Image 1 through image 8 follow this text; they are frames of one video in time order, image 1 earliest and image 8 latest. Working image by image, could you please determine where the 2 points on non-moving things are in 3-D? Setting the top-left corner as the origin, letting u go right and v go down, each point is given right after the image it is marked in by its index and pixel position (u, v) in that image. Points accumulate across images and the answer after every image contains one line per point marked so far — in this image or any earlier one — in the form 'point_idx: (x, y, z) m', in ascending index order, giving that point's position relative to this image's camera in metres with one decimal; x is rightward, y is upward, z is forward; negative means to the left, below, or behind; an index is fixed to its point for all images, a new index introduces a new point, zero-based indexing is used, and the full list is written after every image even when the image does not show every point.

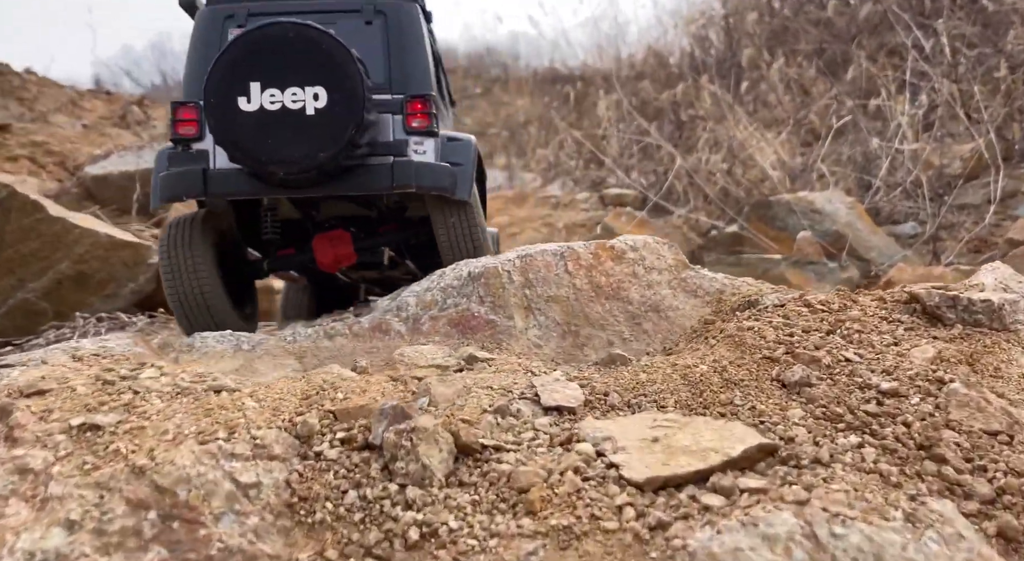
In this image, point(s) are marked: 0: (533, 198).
0: (+0.2, +1.2, +15.7) m
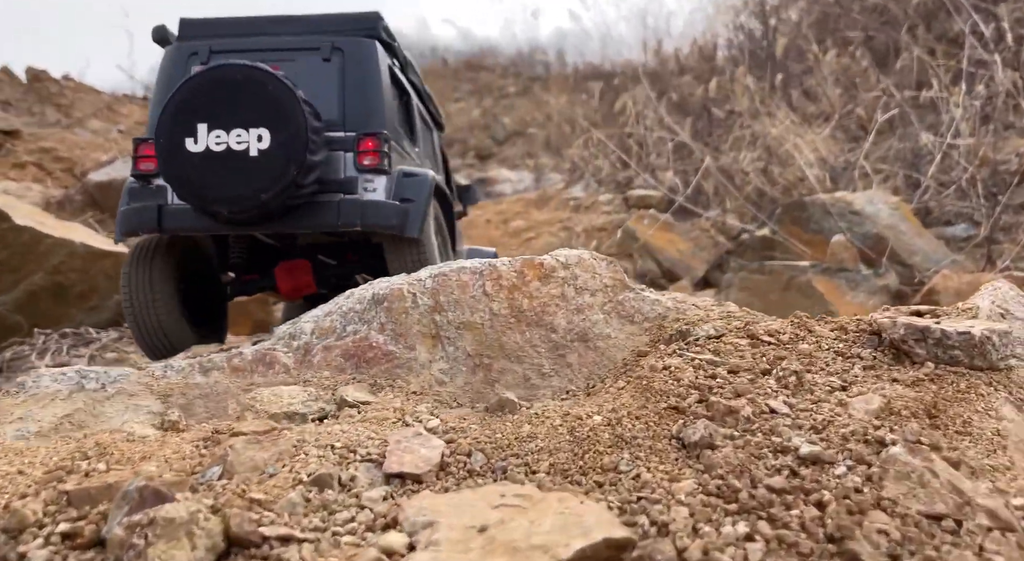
0: (+0.6, +1.2, +15.0) m
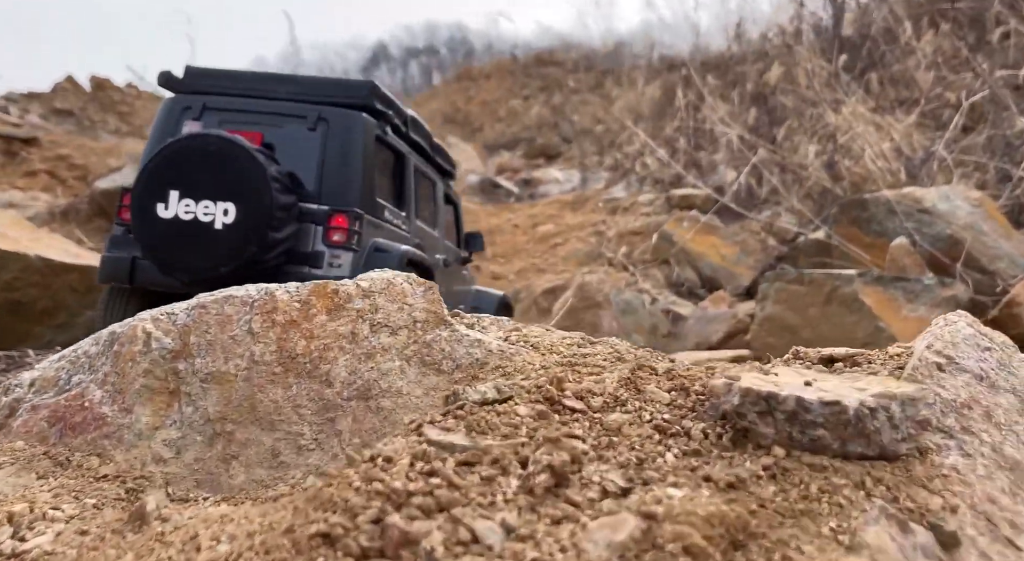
0: (+1.0, +1.1, +13.9) m
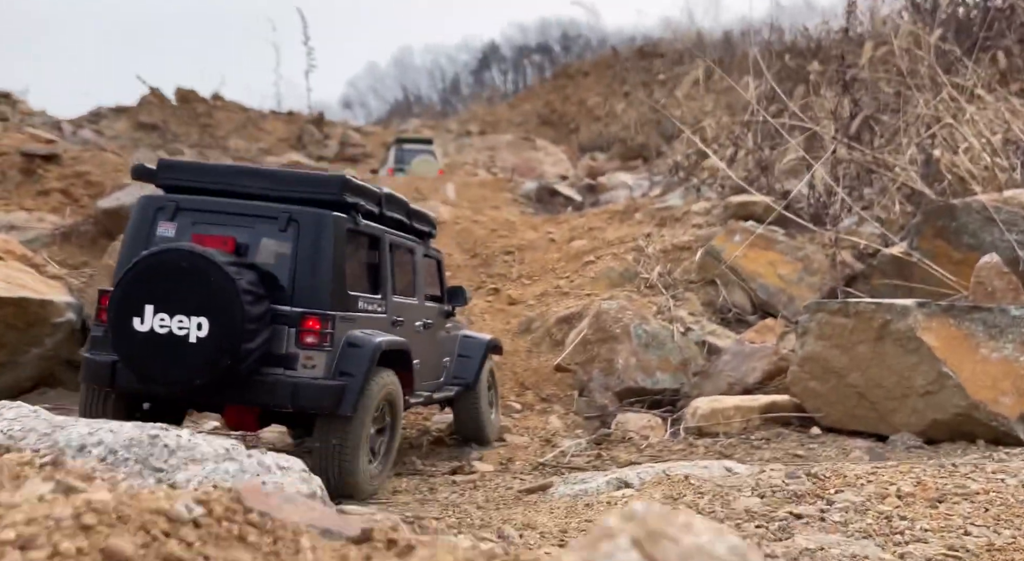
0: (+1.5, +0.8, +12.2) m
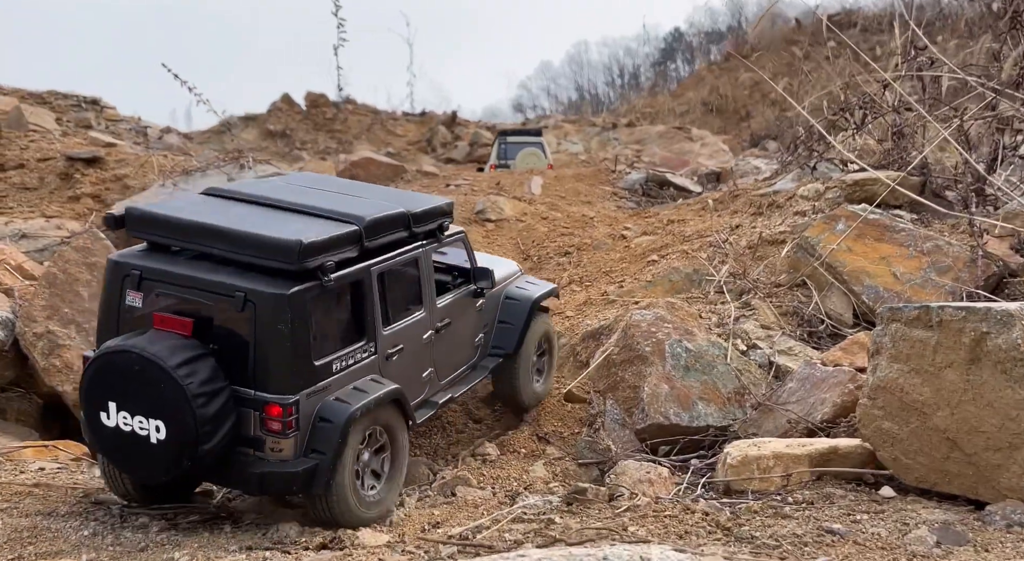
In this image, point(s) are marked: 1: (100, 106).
0: (+2.2, +0.8, +9.9) m
1: (-4.9, +2.1, +12.8) m
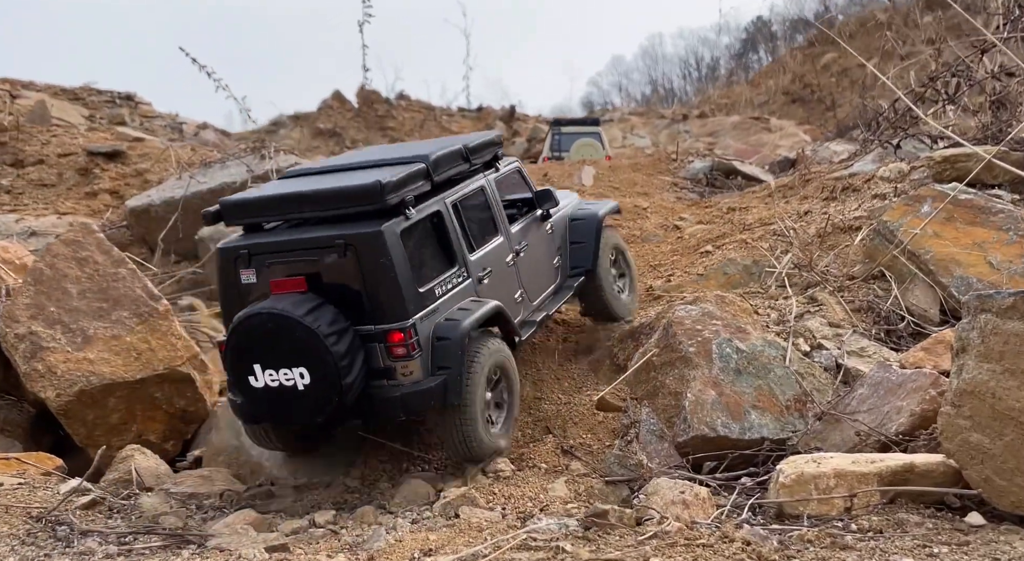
0: (+2.6, +0.8, +8.9) m
1: (-4.3, +2.1, +12.3) m
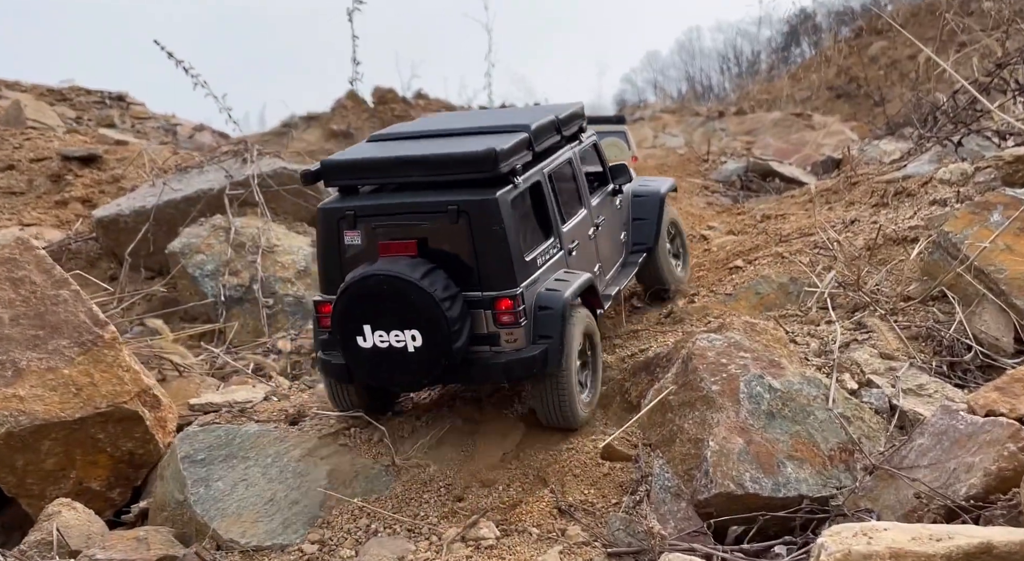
0: (+2.6, +0.7, +7.9) m
1: (-4.2, +1.9, +11.5) m
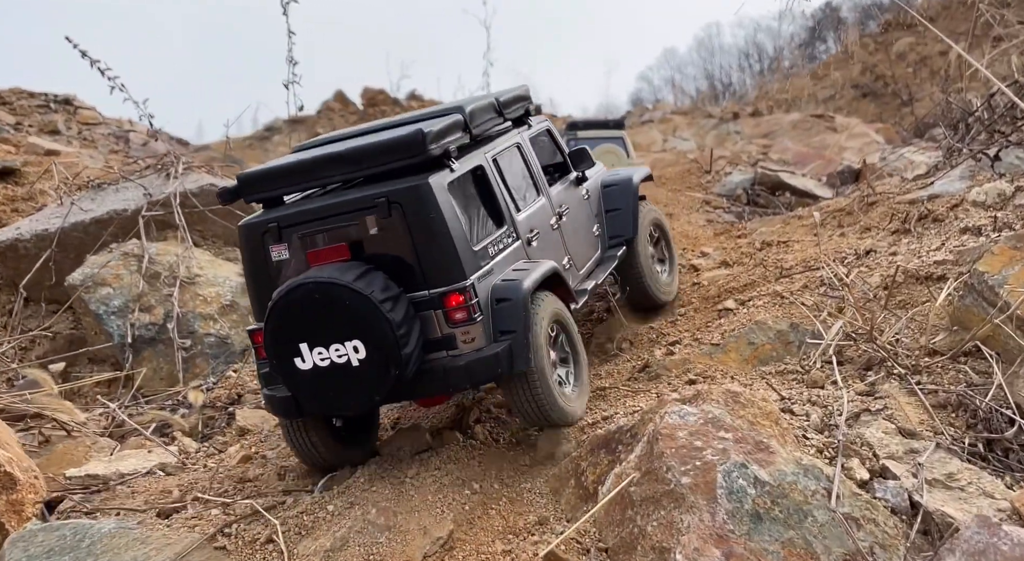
0: (+2.4, +0.5, +6.7) m
1: (-4.3, +1.7, +10.5) m
